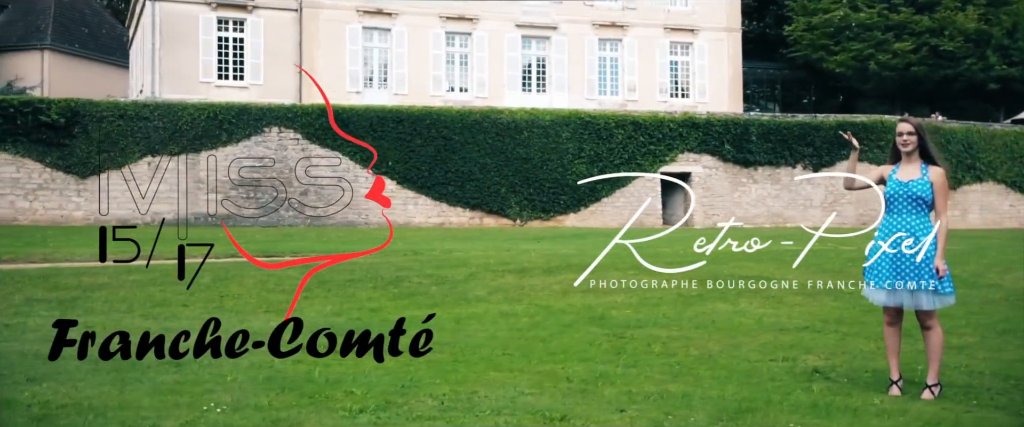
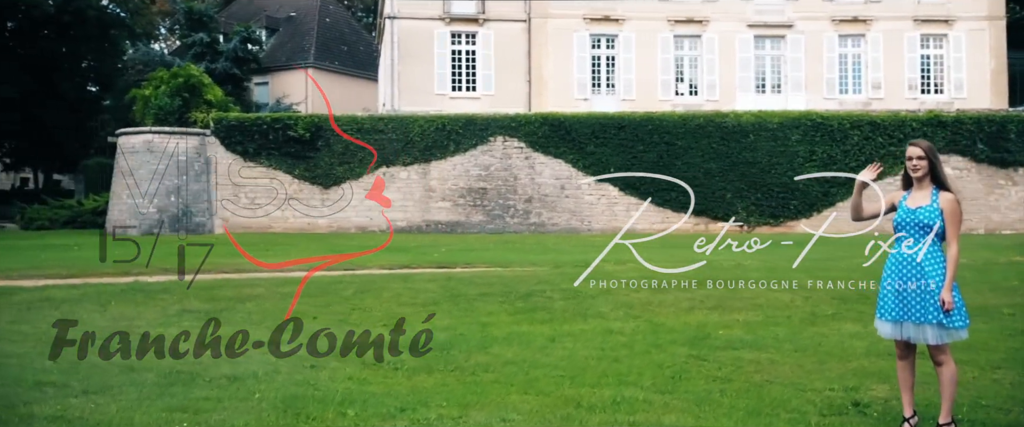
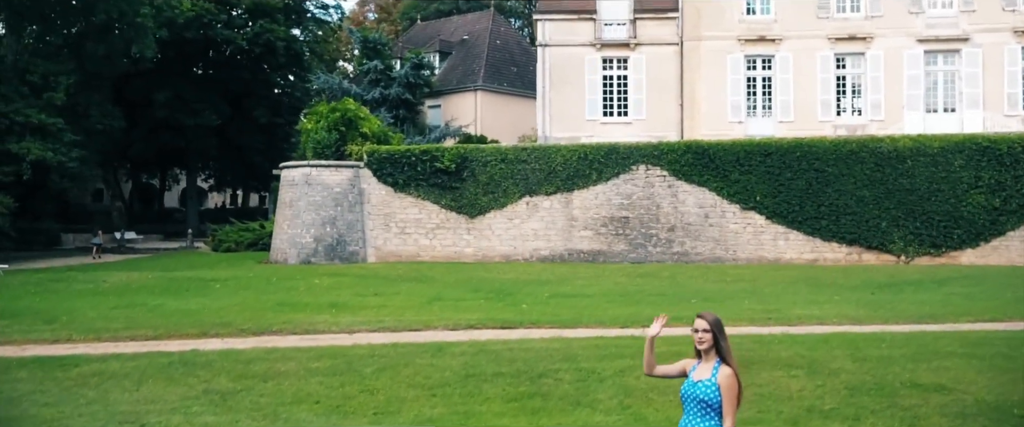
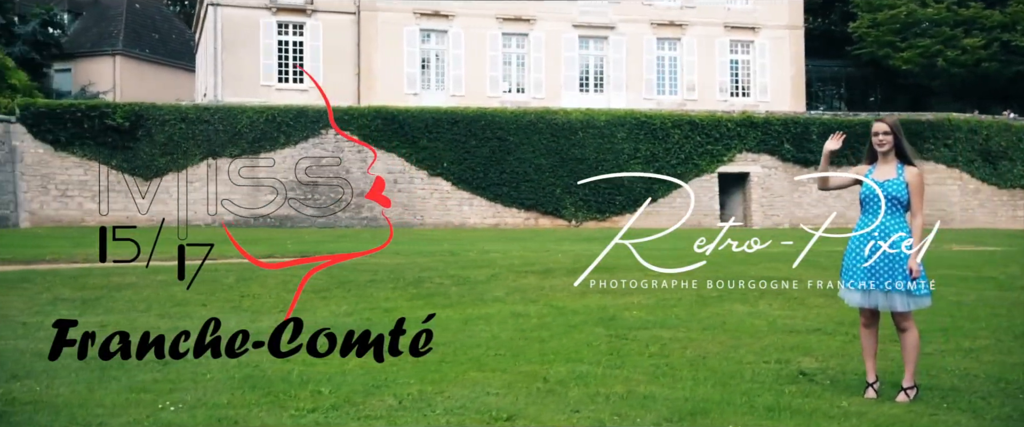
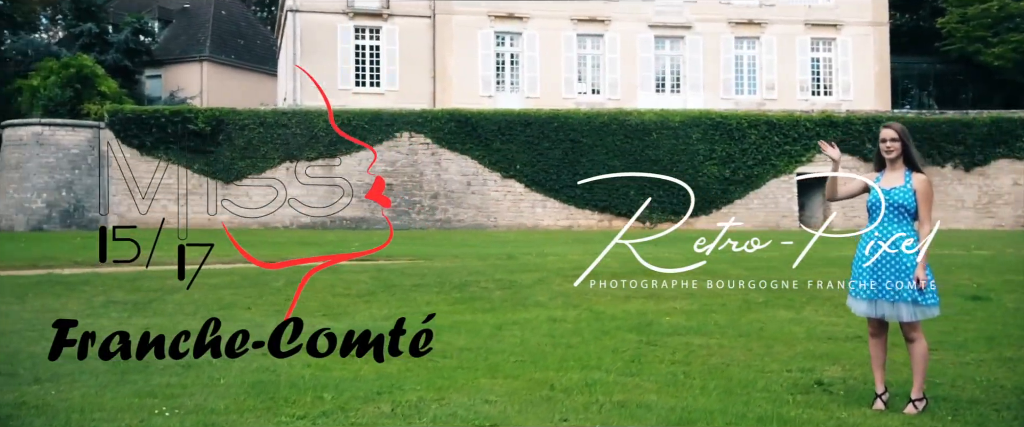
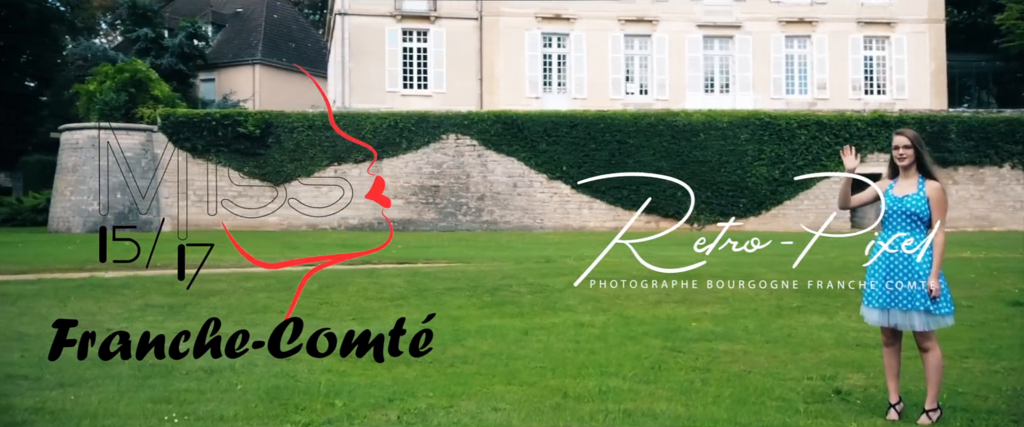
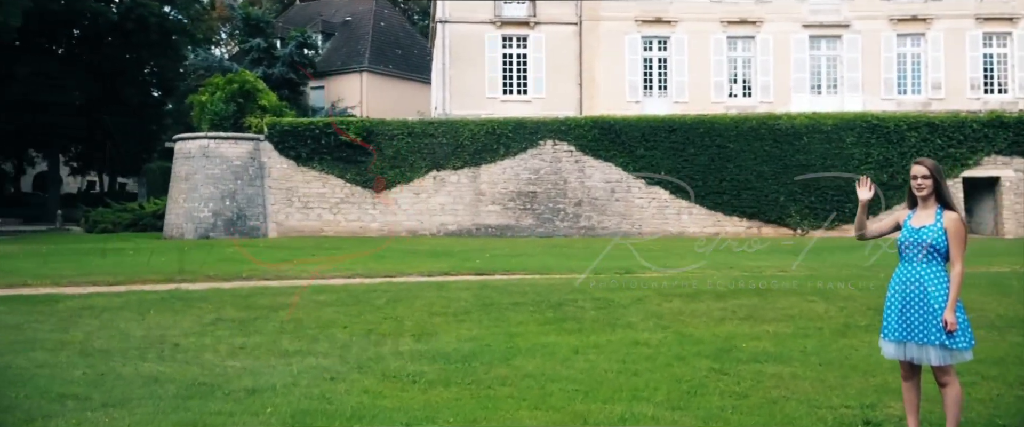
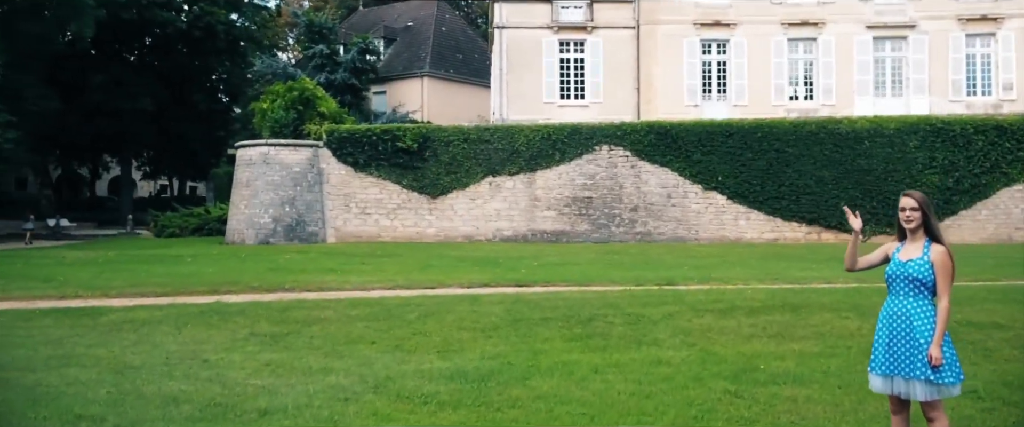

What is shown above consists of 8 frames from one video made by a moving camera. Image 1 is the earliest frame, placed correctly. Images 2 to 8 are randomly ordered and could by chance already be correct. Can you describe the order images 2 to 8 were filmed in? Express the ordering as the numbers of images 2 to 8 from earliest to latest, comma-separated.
4, 5, 6, 2, 7, 8, 3
